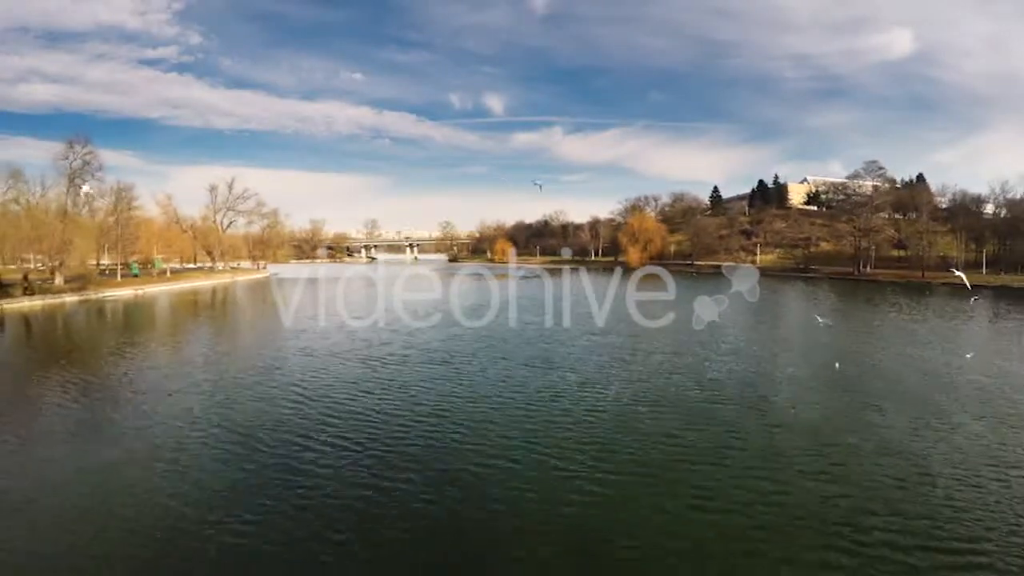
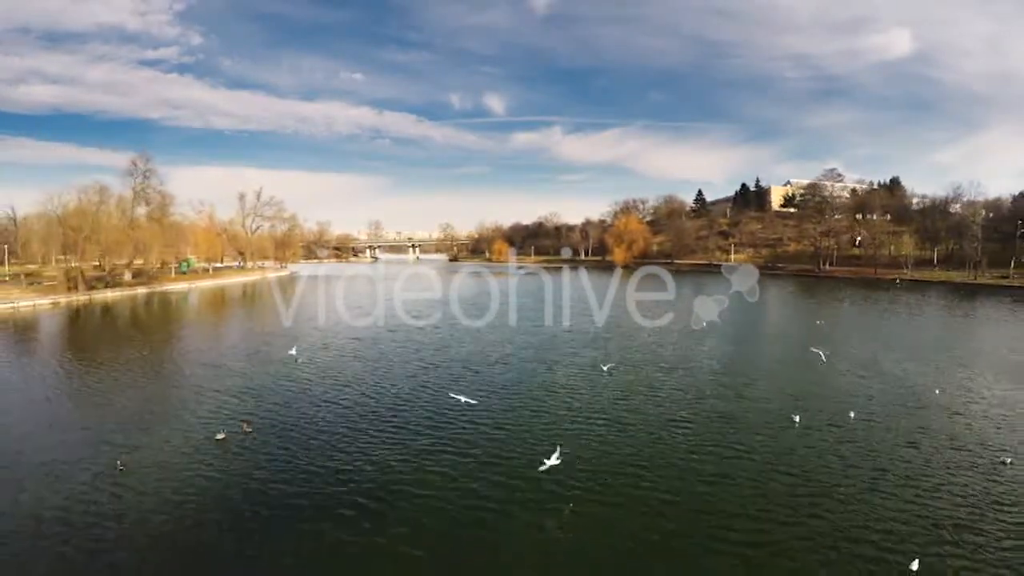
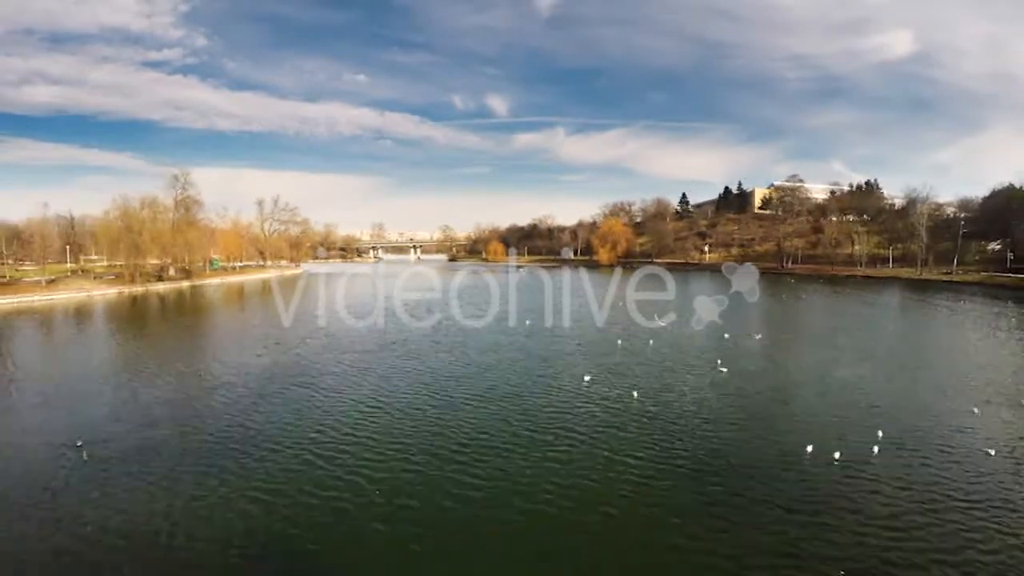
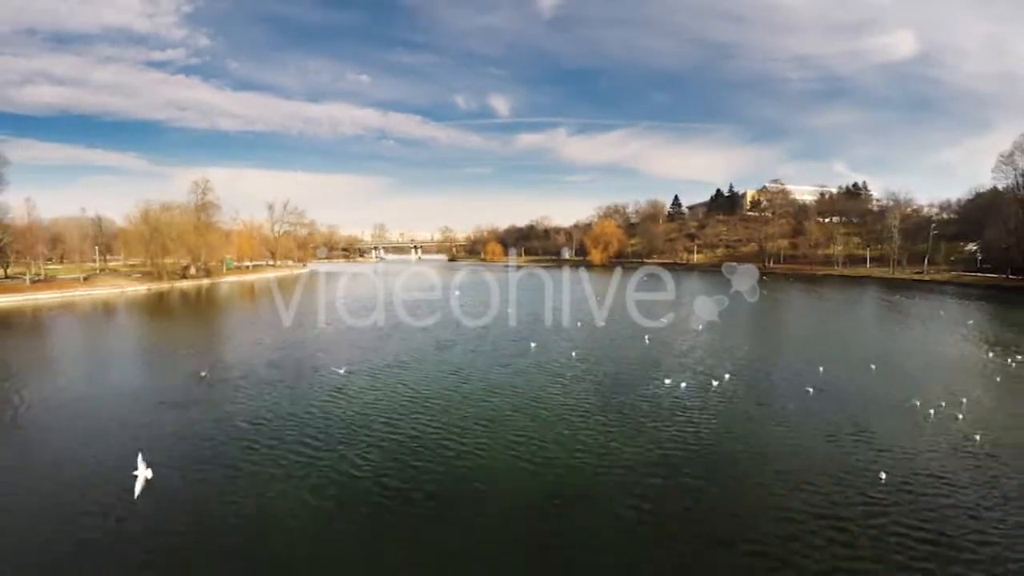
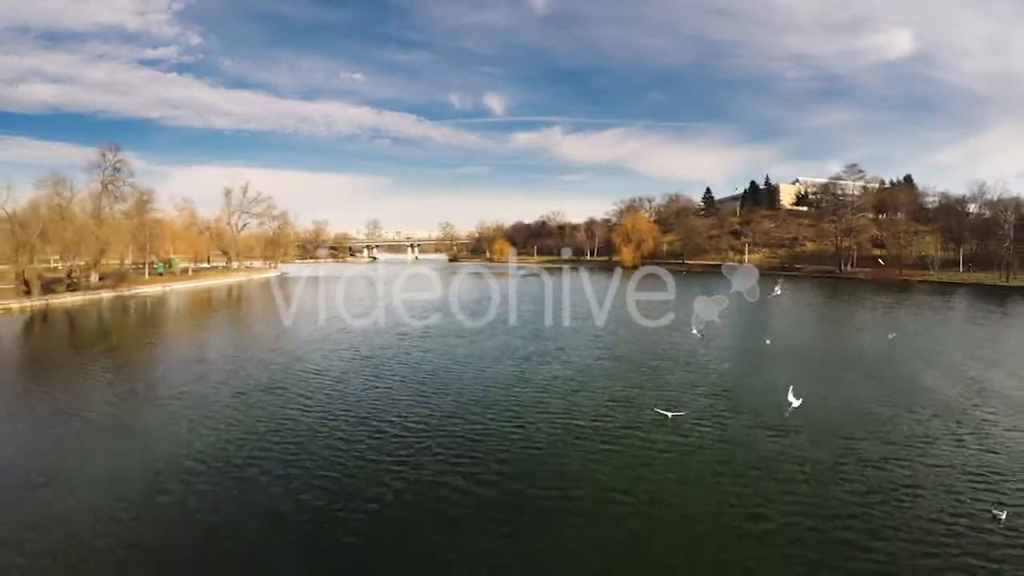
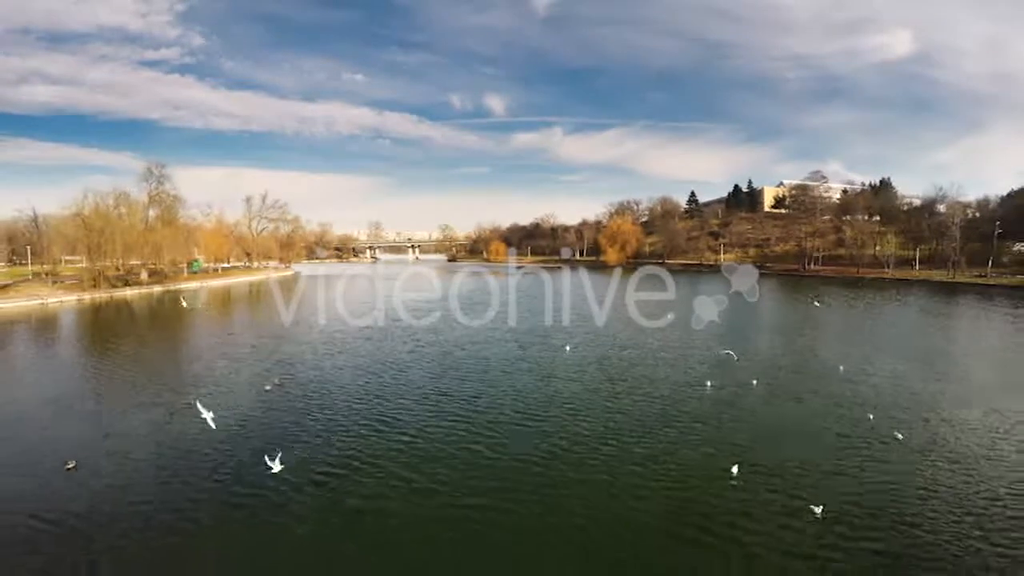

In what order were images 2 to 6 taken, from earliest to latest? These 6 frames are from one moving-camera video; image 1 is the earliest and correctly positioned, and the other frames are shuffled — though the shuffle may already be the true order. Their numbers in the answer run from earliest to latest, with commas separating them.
5, 2, 6, 3, 4
